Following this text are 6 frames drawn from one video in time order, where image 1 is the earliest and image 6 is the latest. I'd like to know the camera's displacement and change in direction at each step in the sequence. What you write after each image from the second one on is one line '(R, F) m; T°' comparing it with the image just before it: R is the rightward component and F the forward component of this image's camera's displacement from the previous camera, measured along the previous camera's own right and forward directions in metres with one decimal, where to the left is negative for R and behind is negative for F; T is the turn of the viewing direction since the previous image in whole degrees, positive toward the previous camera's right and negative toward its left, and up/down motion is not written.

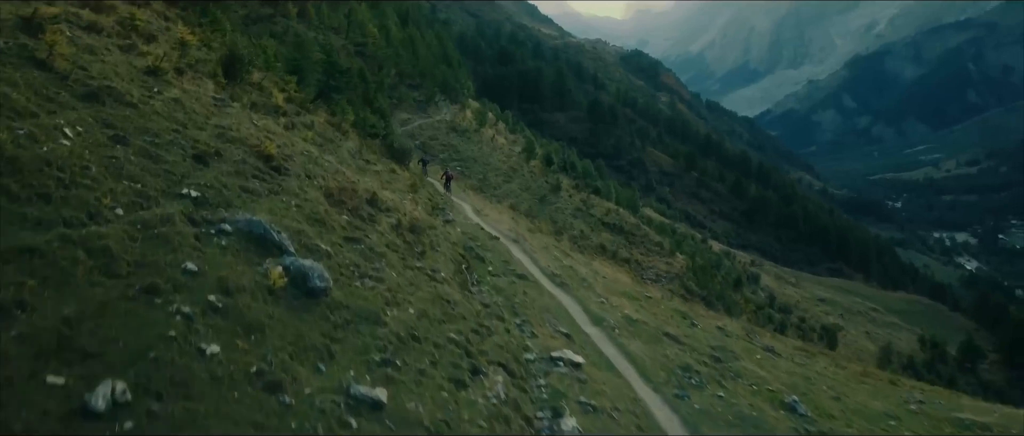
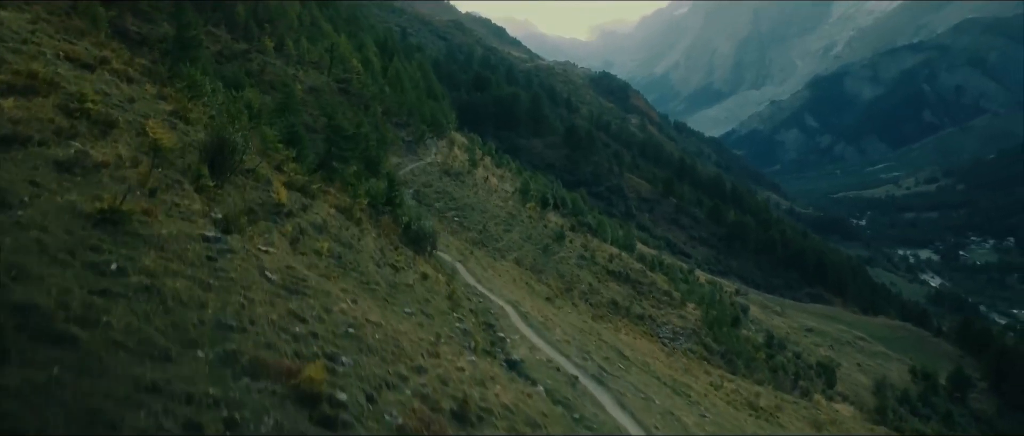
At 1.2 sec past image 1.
(-2.5, +5.0) m; +3°
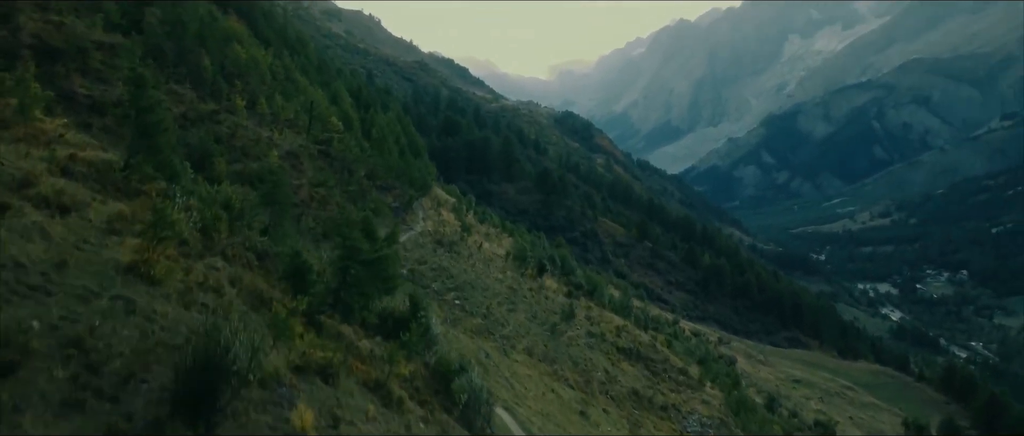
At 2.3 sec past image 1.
(-2.8, +5.8) m; +3°
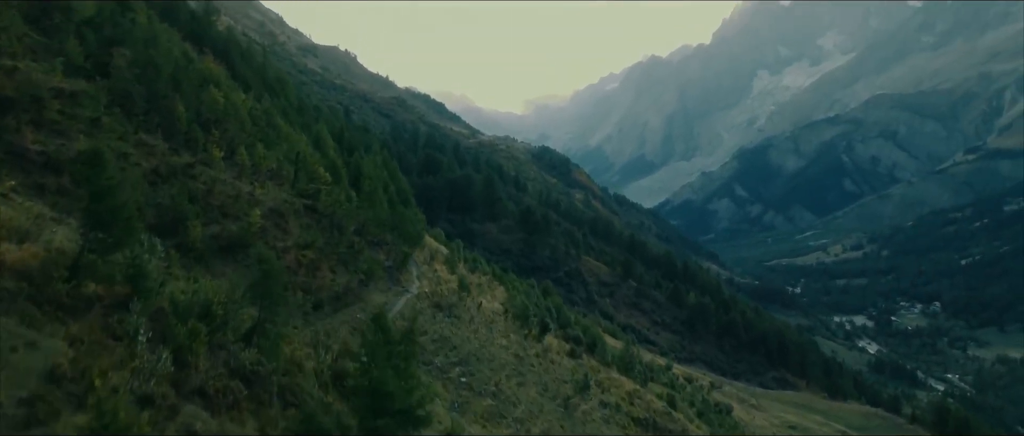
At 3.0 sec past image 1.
(-2.1, +4.6) m; +2°
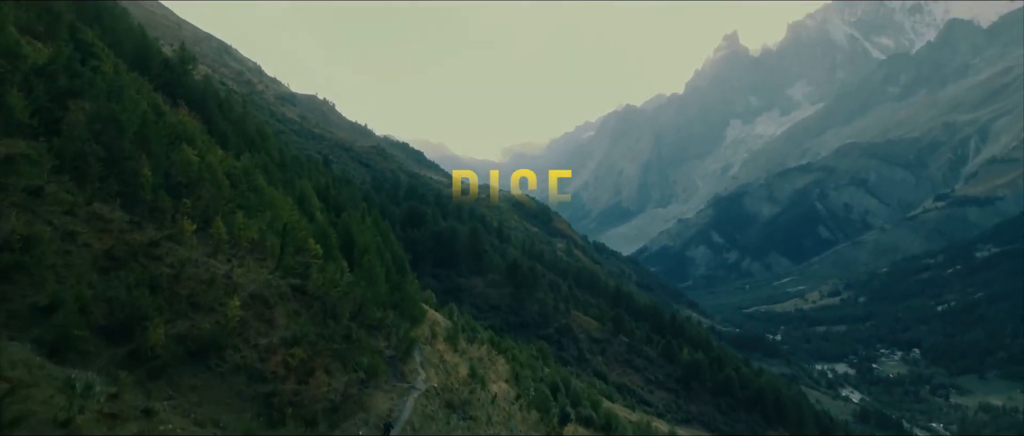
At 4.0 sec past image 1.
(-2.8, +7.1) m; +2°
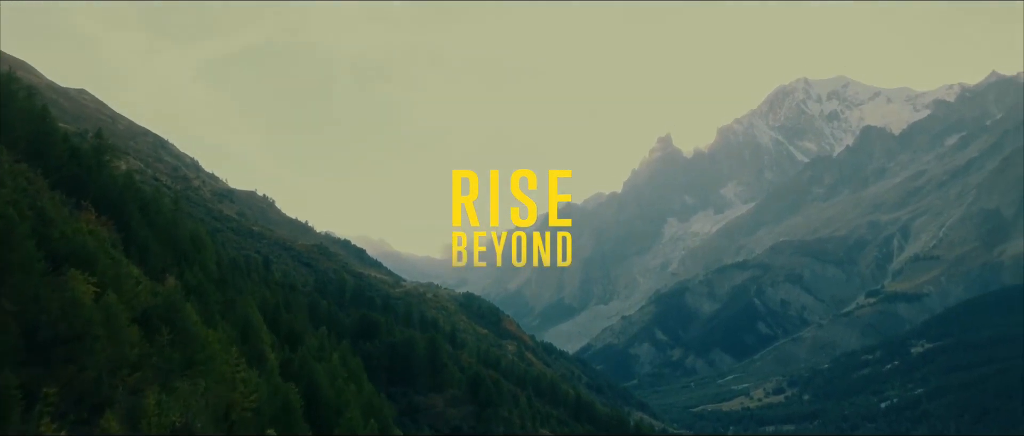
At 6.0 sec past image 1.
(-5.7, +15.8) m; +5°
